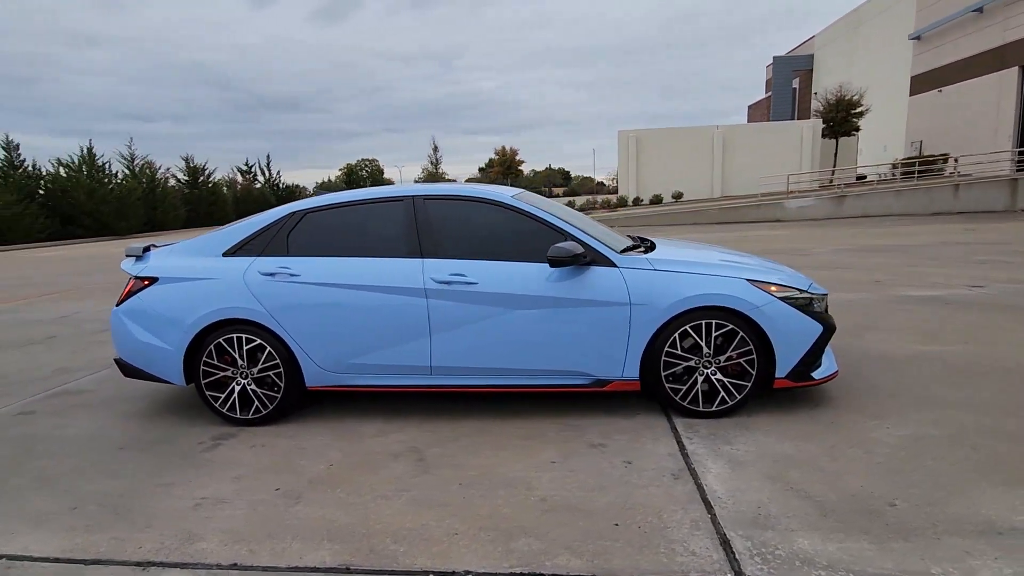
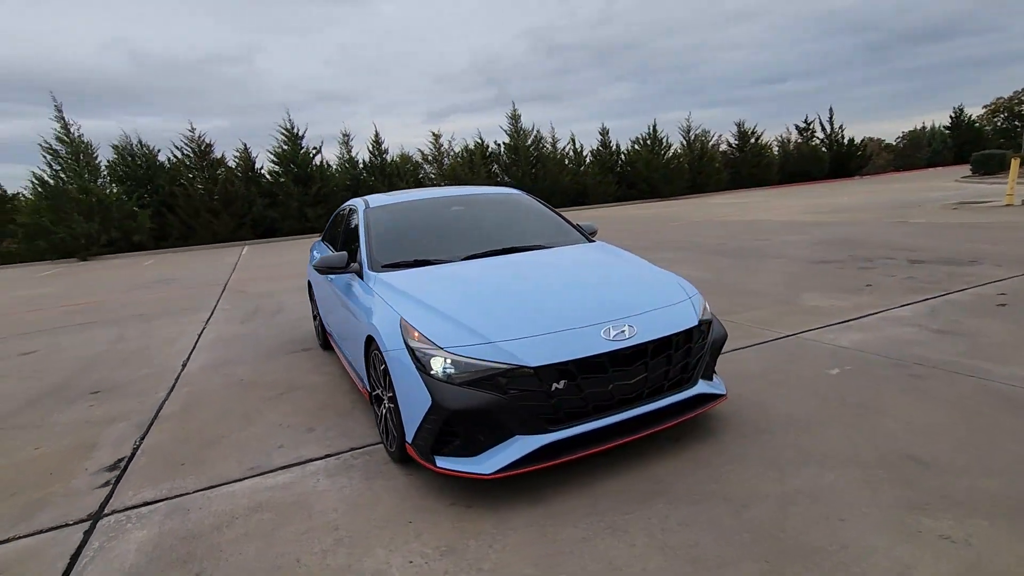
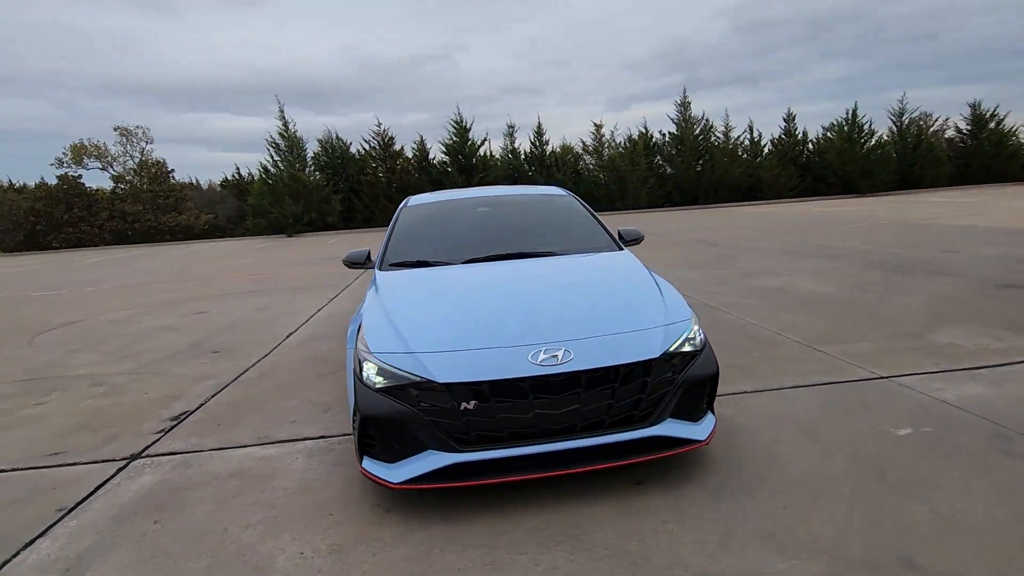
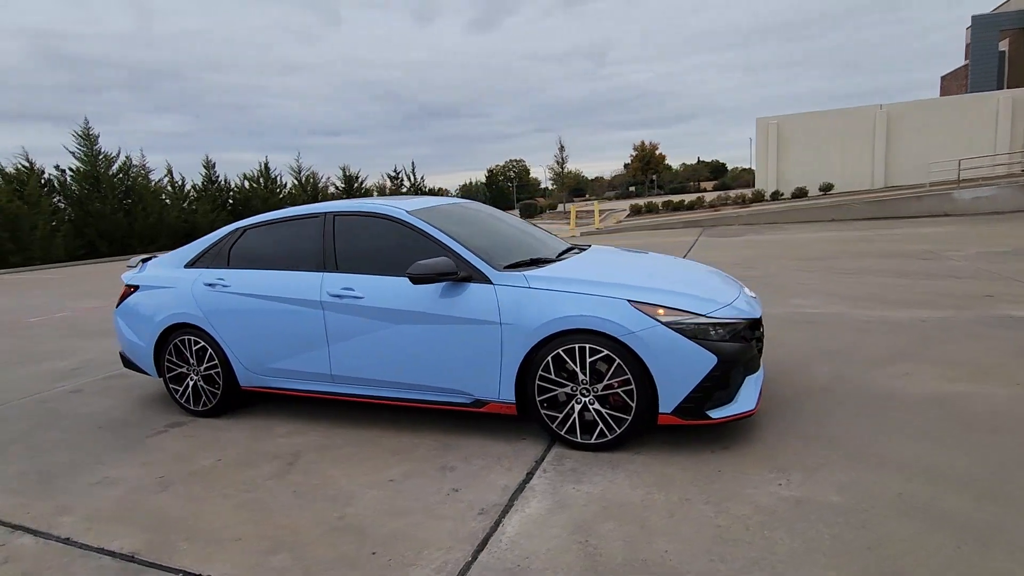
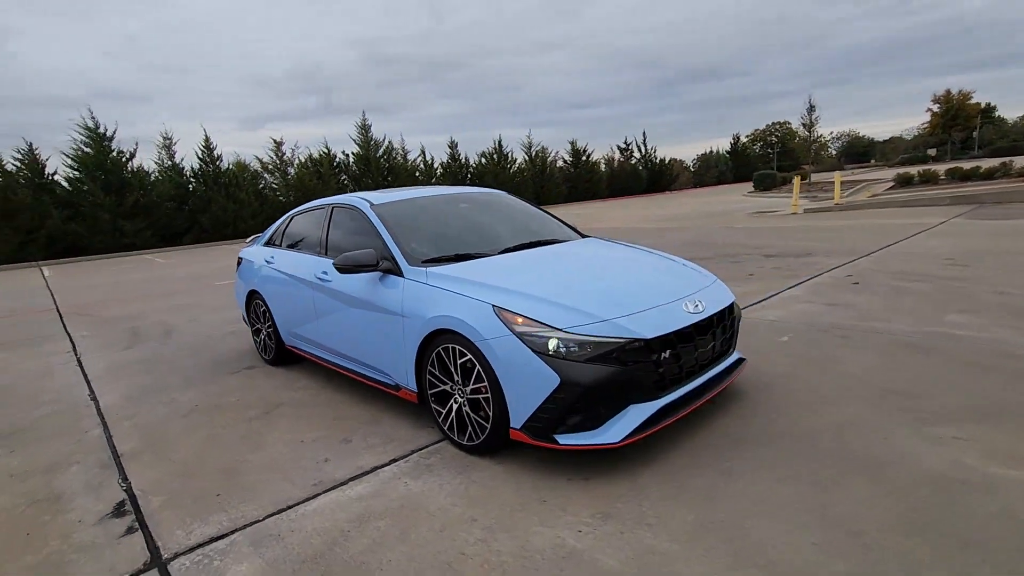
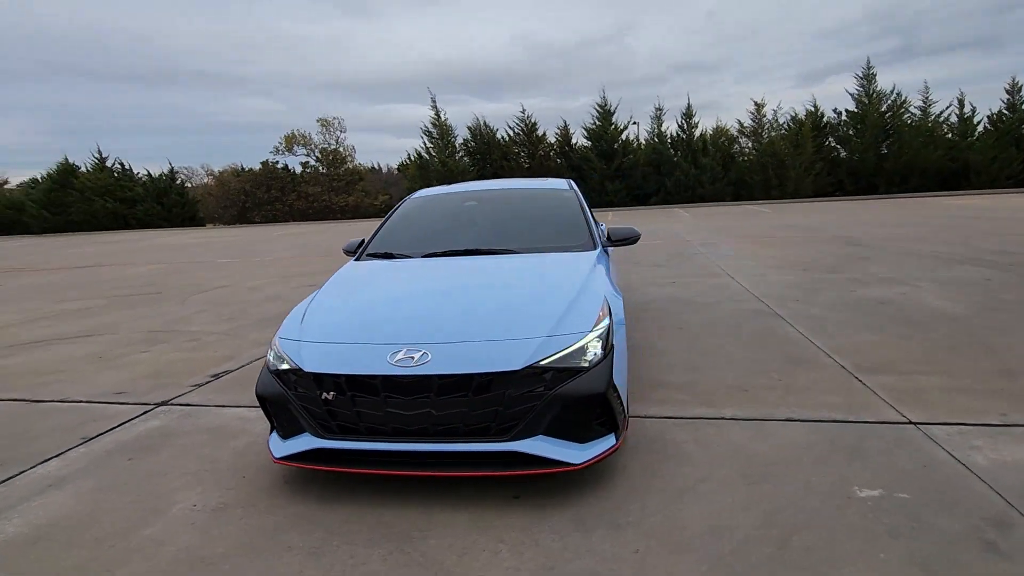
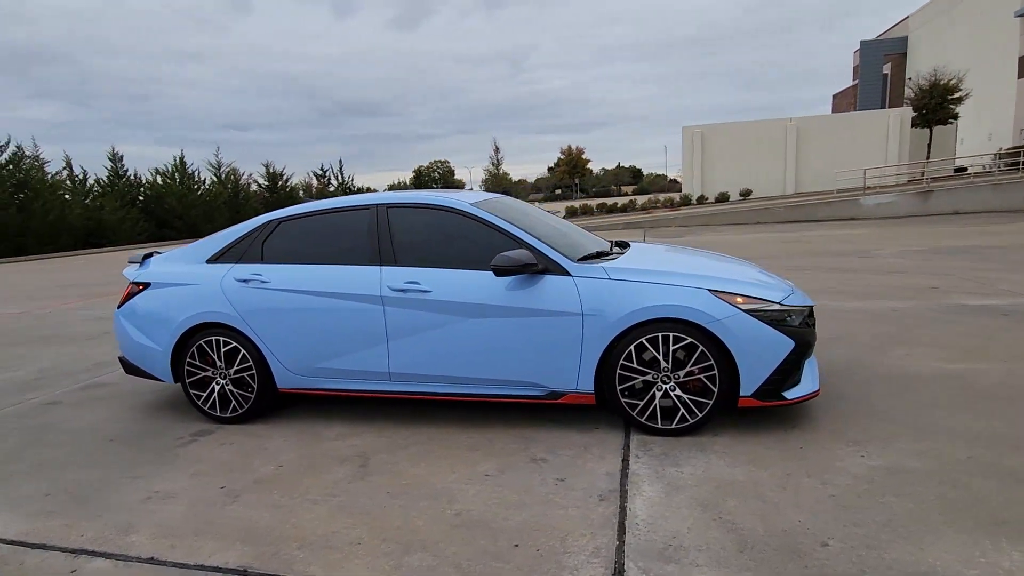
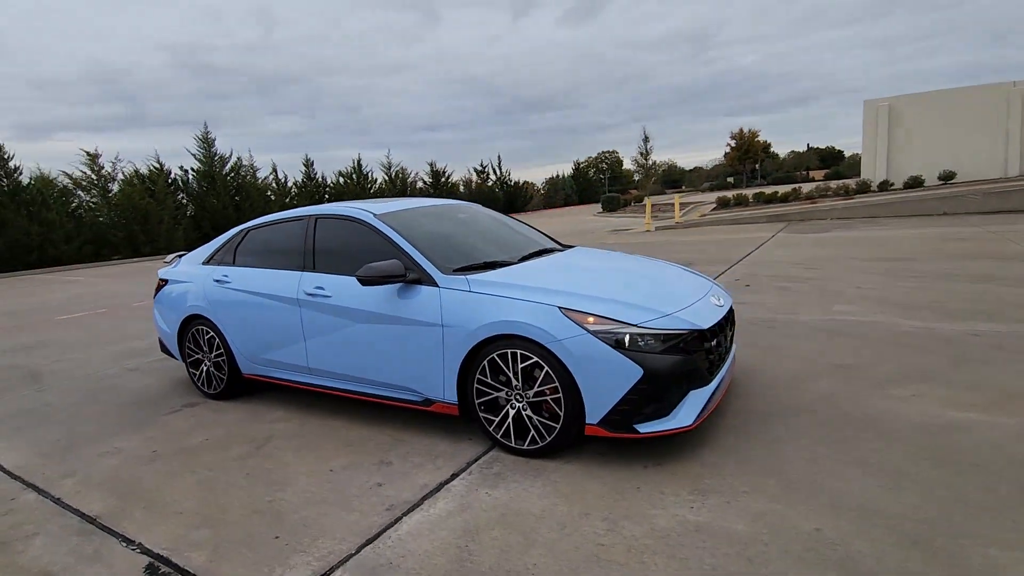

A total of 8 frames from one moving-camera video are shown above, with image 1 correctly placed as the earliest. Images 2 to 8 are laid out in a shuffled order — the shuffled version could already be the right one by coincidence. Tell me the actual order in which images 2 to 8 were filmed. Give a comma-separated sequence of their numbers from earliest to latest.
7, 4, 8, 5, 2, 3, 6
